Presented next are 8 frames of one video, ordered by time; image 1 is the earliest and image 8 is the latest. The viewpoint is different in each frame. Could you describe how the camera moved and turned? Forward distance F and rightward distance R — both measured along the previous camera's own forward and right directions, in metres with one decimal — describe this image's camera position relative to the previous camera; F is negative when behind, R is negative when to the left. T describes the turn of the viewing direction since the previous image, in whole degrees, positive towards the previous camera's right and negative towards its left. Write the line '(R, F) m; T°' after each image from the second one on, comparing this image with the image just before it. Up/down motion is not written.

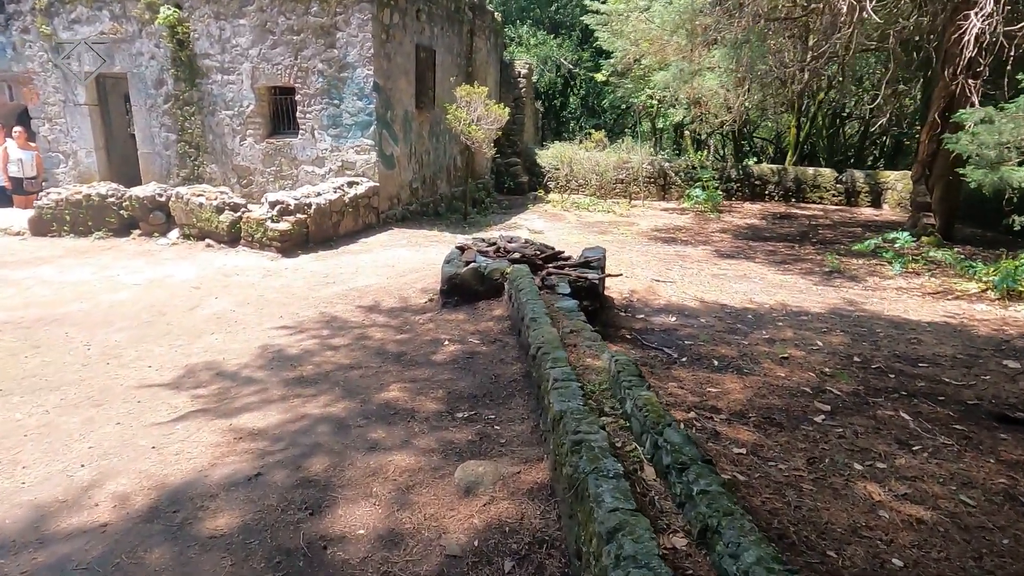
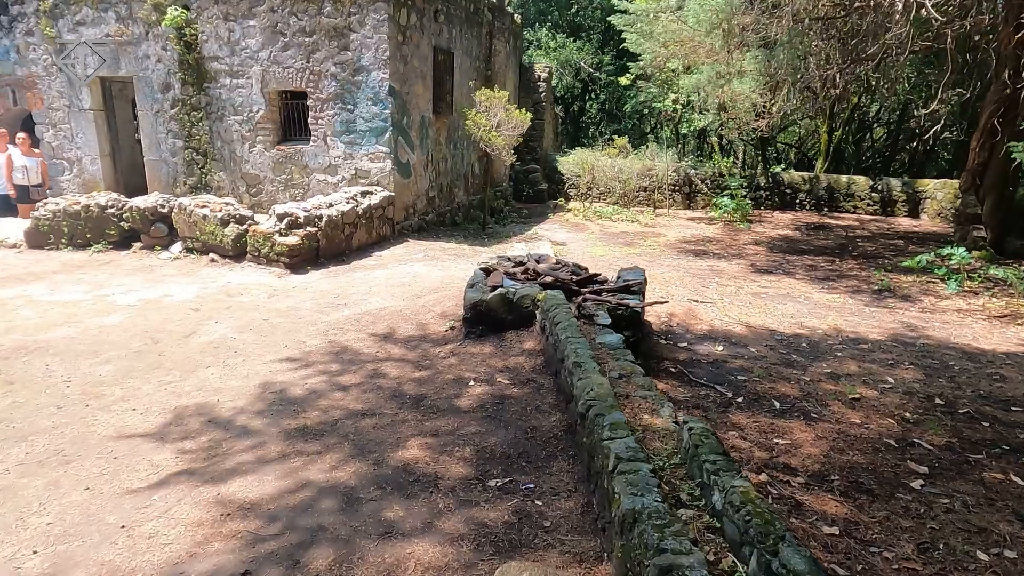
(-0.1, +0.5) m; -1°
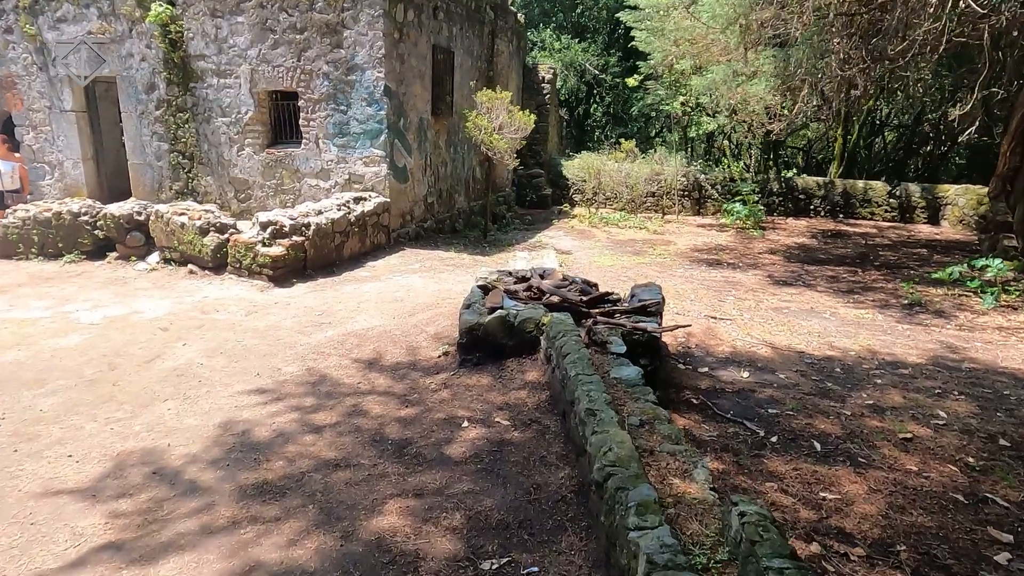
(0.0, +0.5) m; 0°
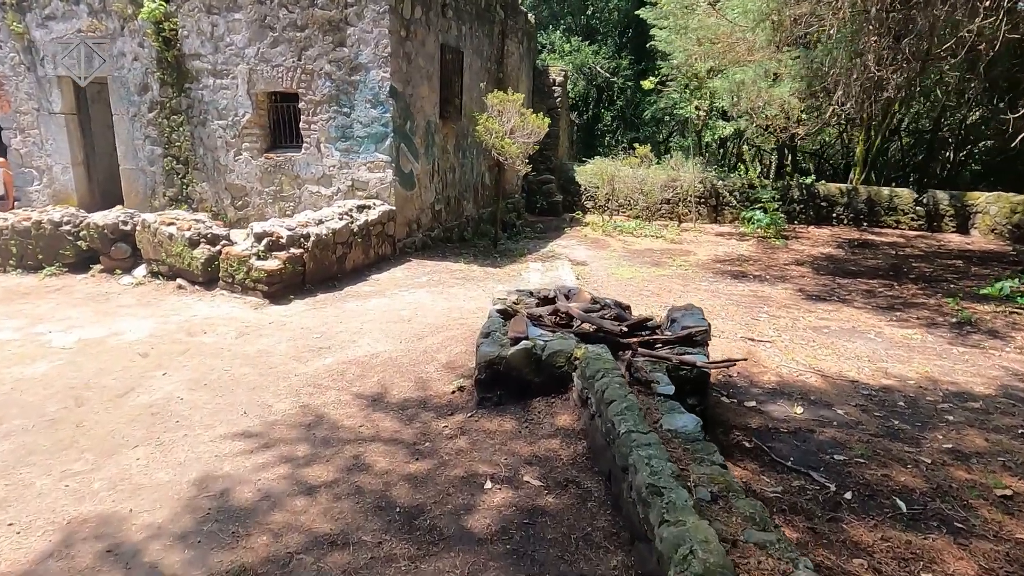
(-0.1, +0.5) m; 0°
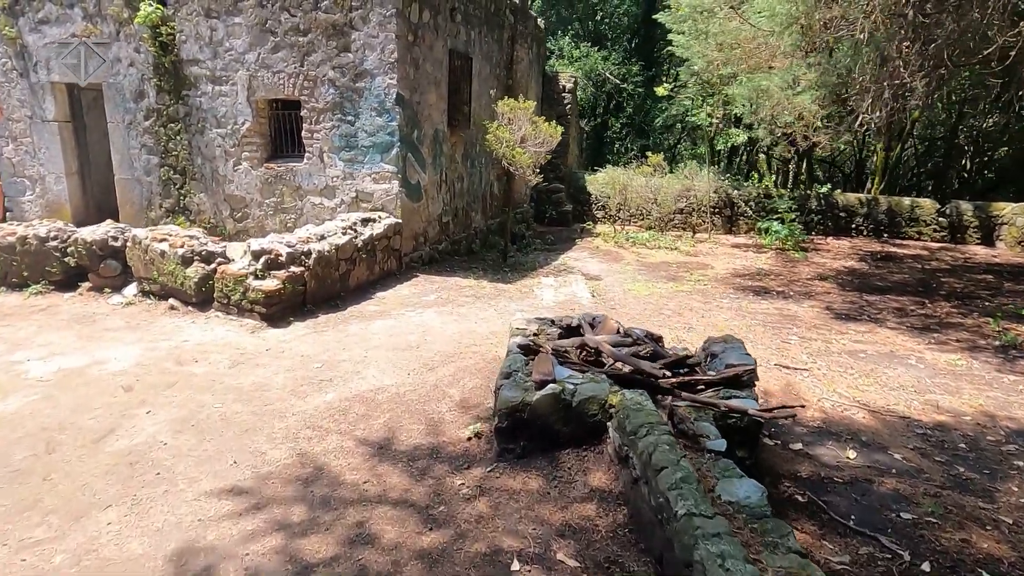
(-0.1, +0.4) m; 0°
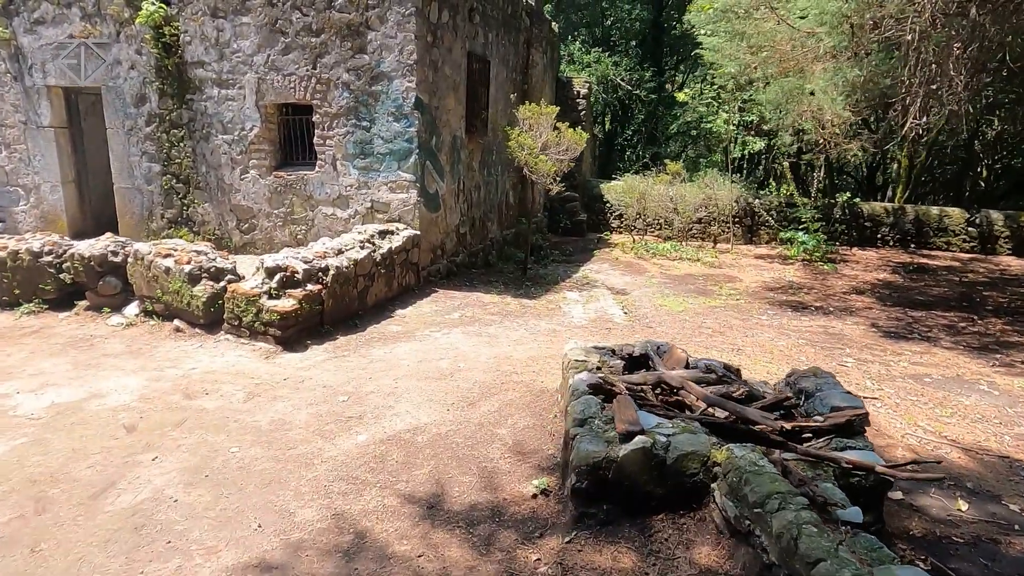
(-0.3, +0.5) m; 0°
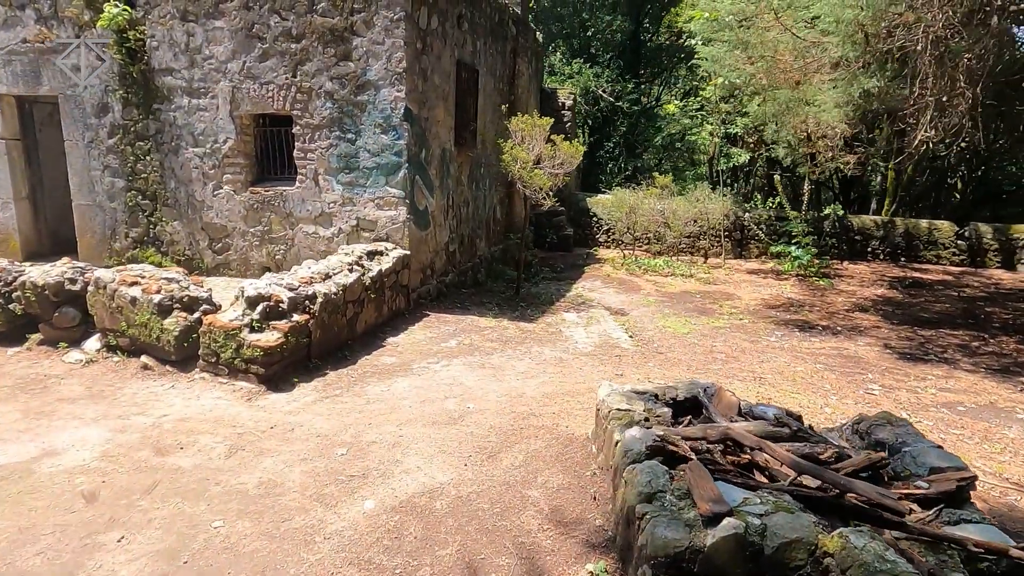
(-0.3, +0.4) m; +3°
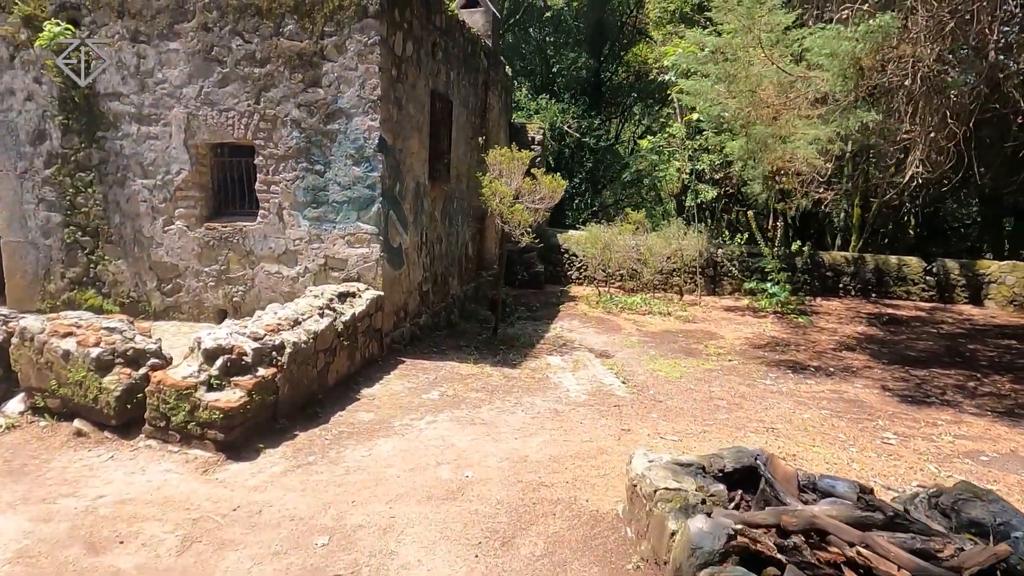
(-0.3, +0.5) m; +4°
